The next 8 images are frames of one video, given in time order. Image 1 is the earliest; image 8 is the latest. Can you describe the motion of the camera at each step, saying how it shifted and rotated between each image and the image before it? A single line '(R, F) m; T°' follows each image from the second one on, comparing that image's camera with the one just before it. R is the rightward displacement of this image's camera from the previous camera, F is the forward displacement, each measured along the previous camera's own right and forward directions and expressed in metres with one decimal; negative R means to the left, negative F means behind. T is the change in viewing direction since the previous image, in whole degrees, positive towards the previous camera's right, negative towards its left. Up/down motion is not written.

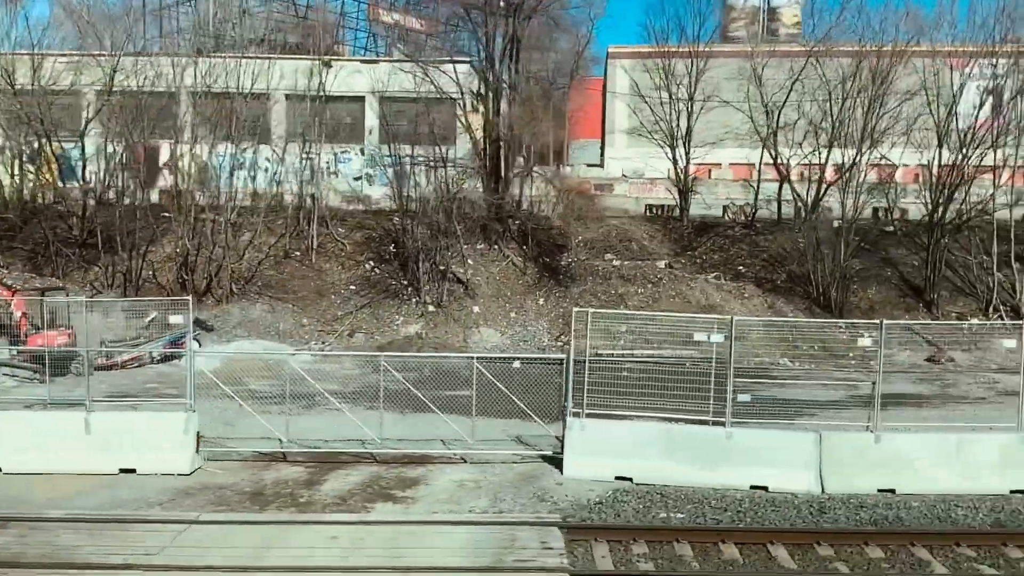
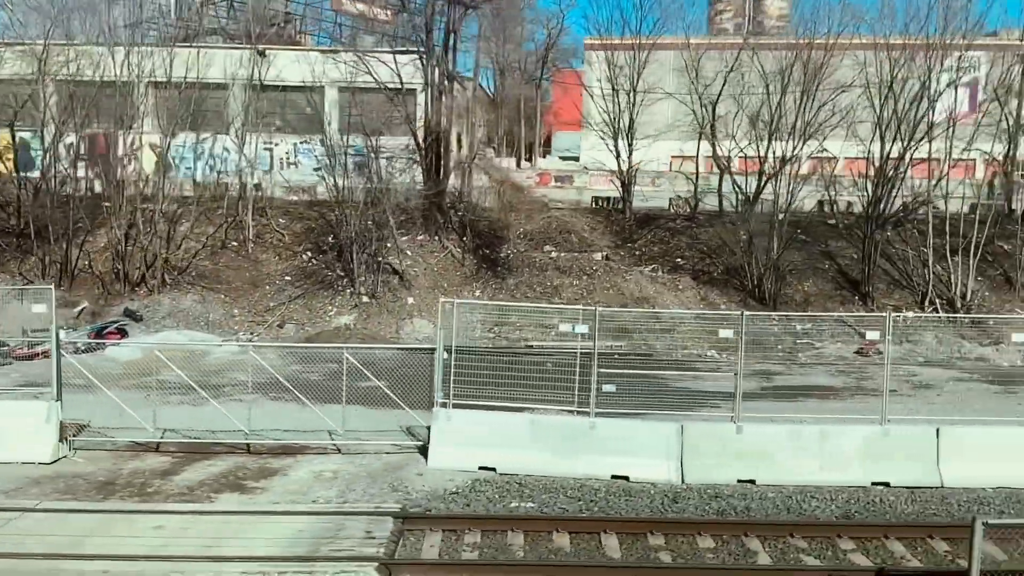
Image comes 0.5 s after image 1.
(+1.0, 0.0) m; 0°
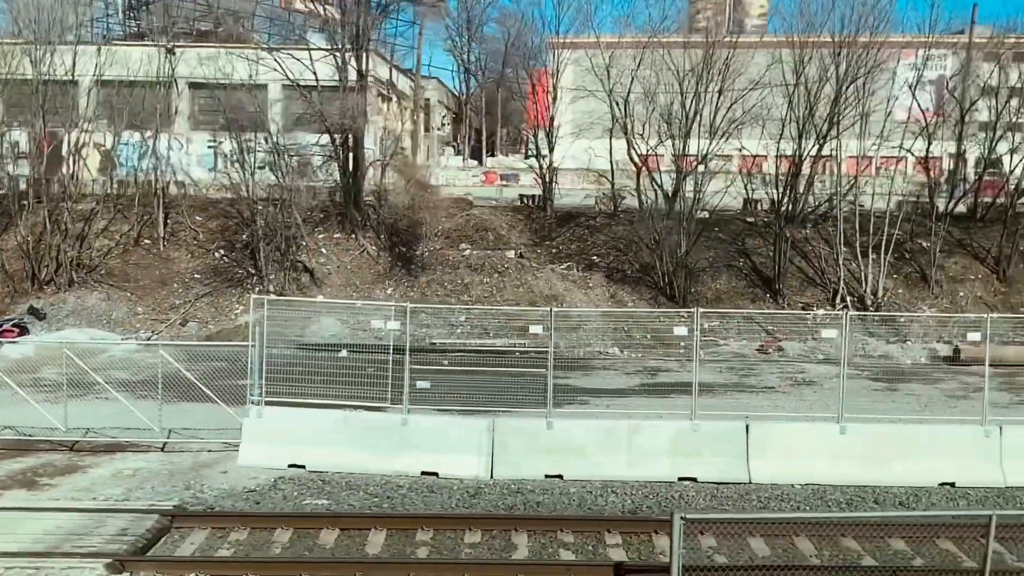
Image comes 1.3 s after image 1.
(+1.4, 0.0) m; 0°
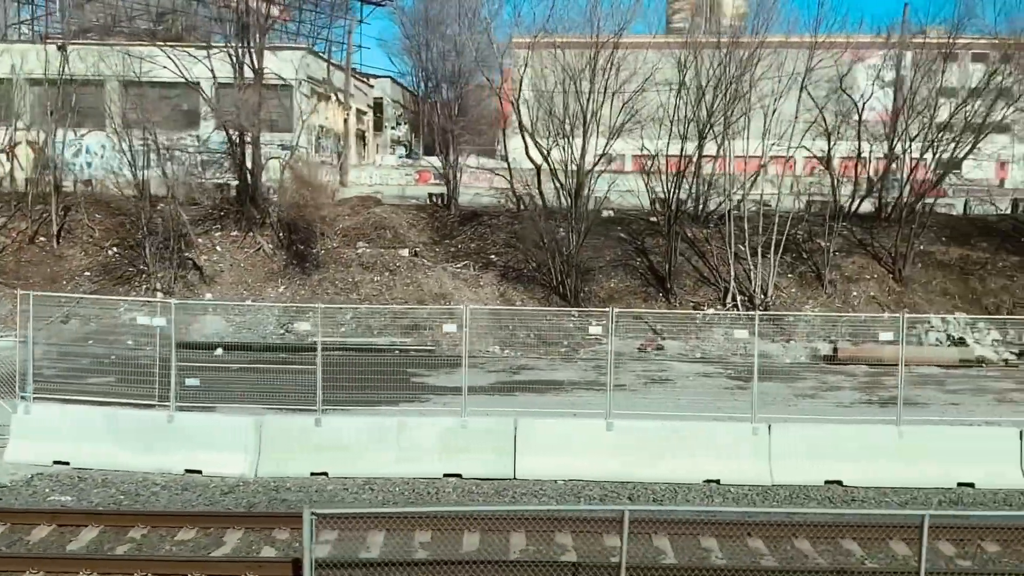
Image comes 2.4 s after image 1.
(+1.8, 0.0) m; 0°
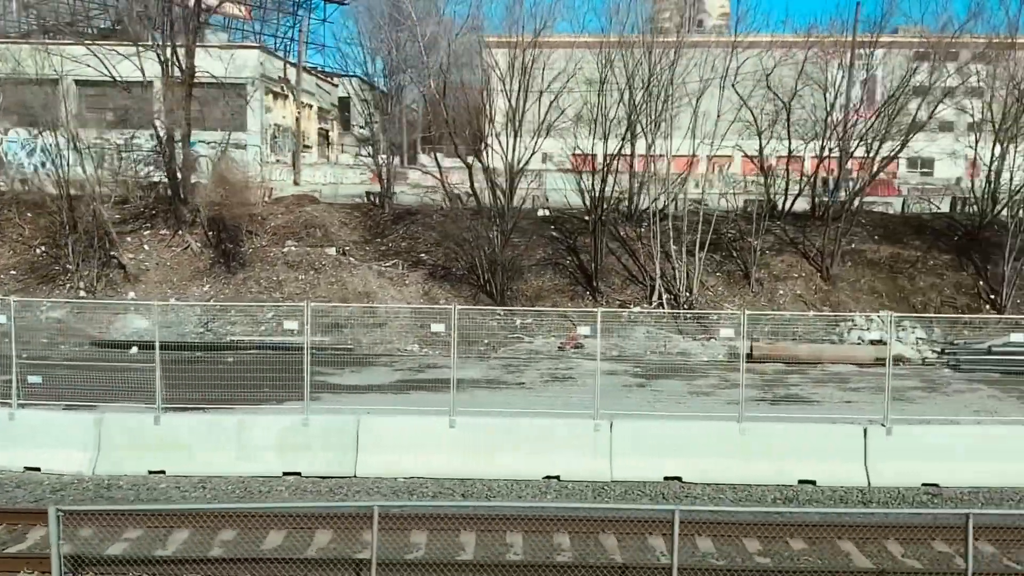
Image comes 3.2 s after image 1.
(+1.2, 0.0) m; 0°
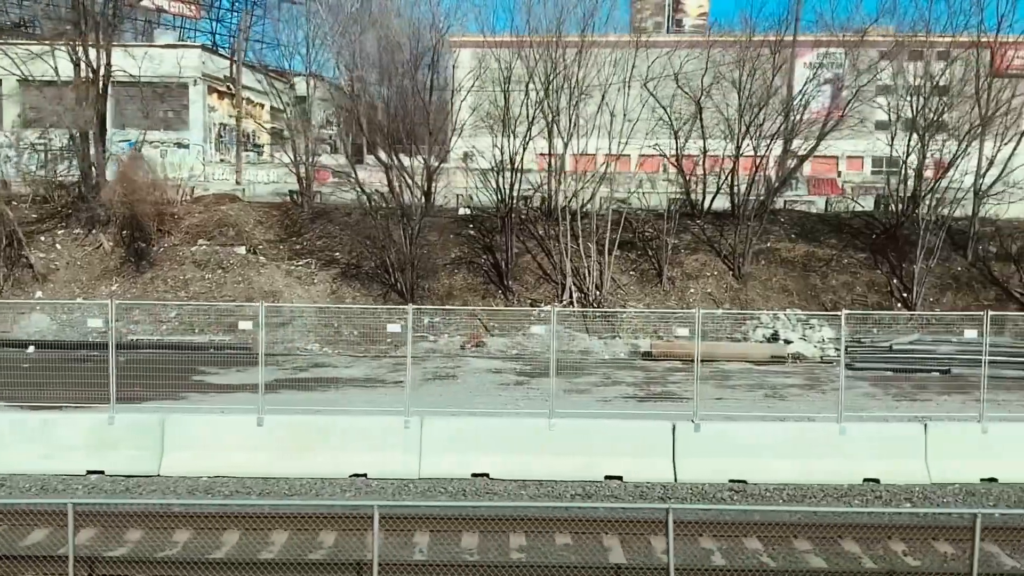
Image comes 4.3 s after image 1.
(+1.5, 0.0) m; 0°
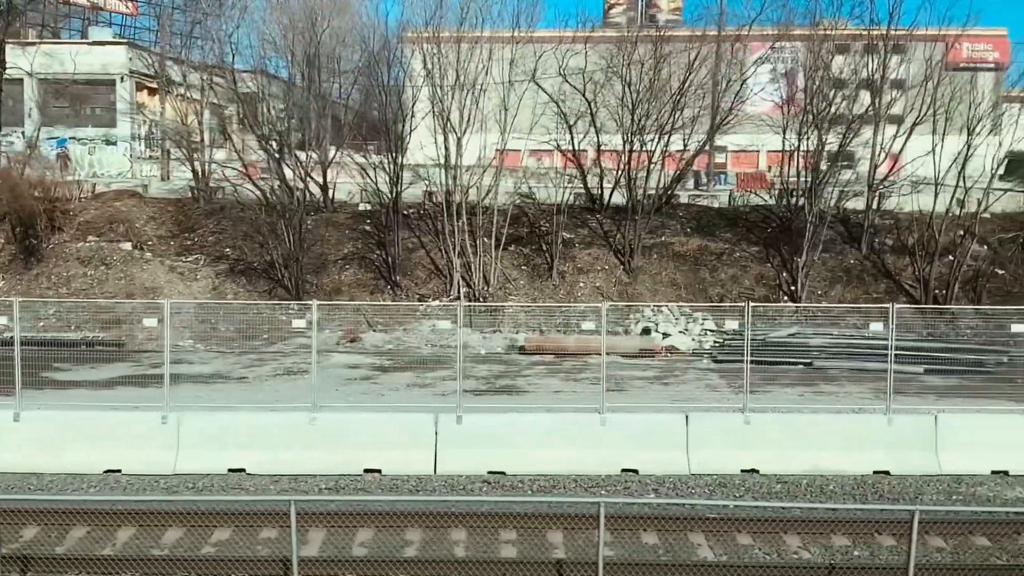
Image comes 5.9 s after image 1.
(+1.9, -0.1) m; 0°
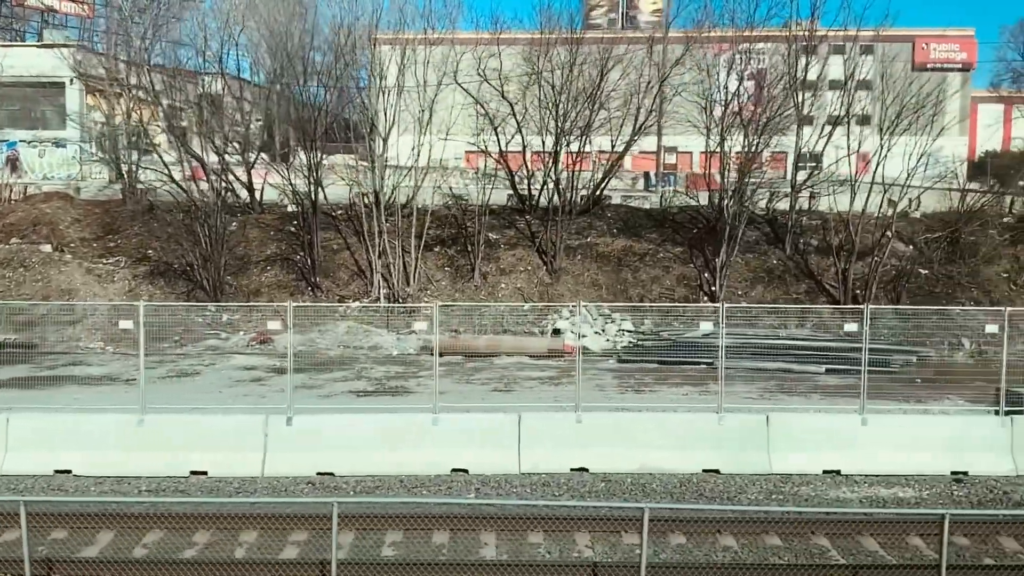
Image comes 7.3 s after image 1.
(+1.4, -0.1) m; 0°
